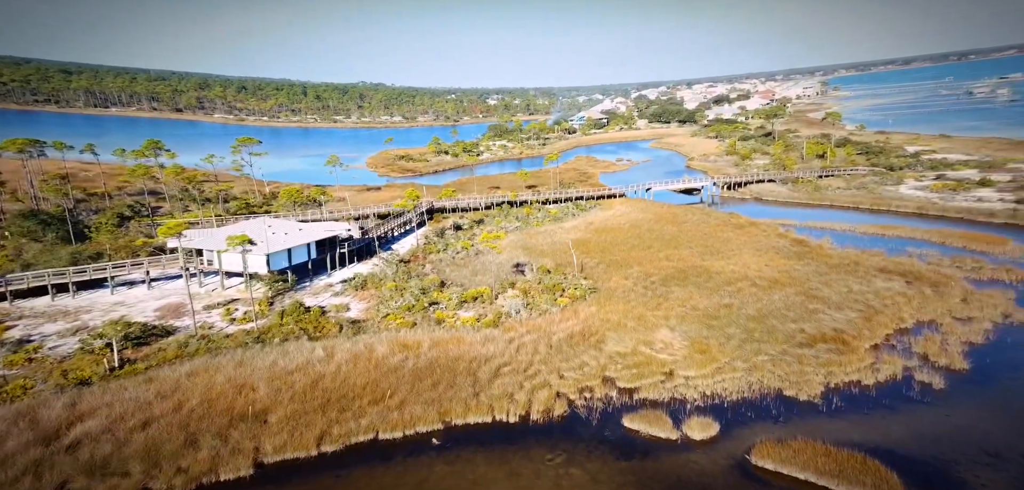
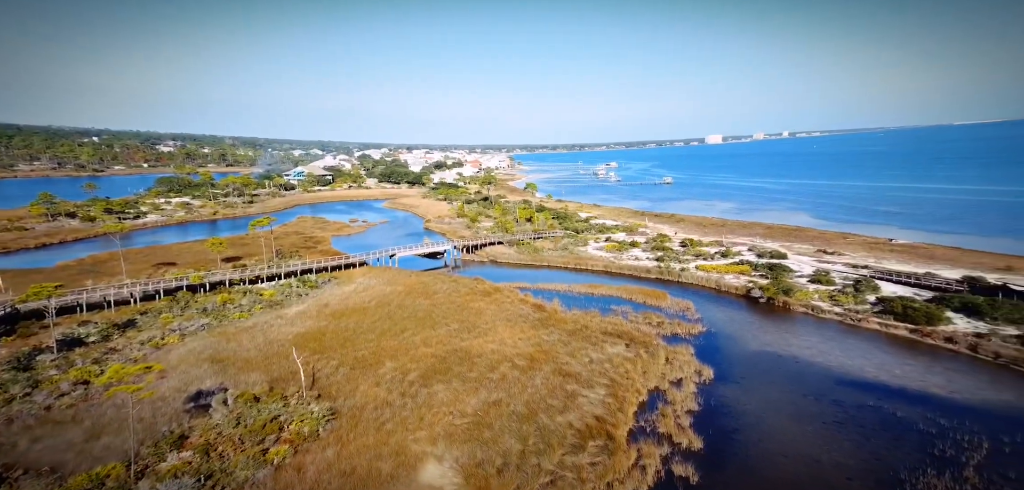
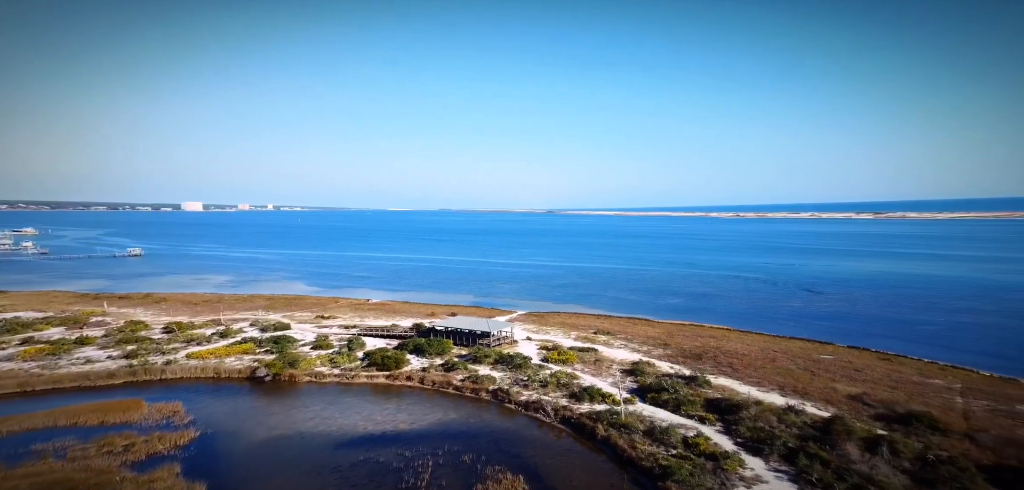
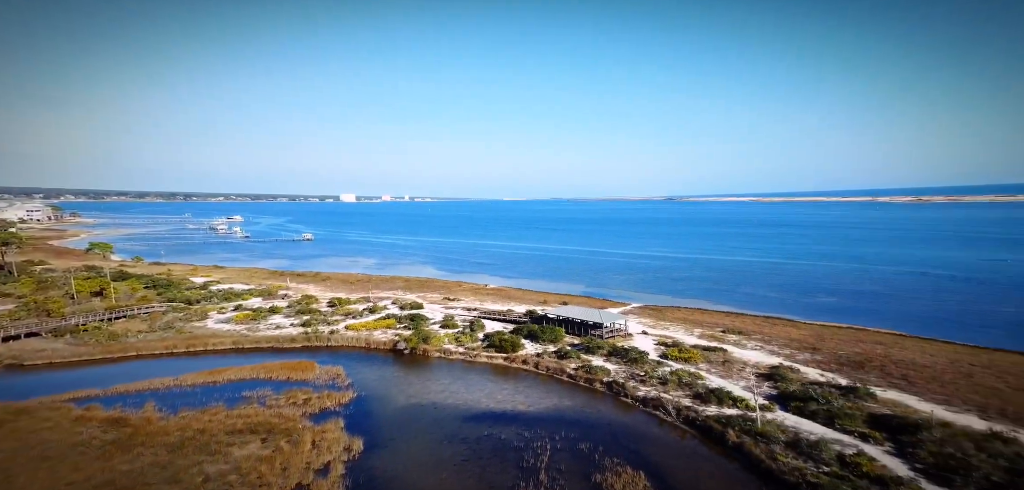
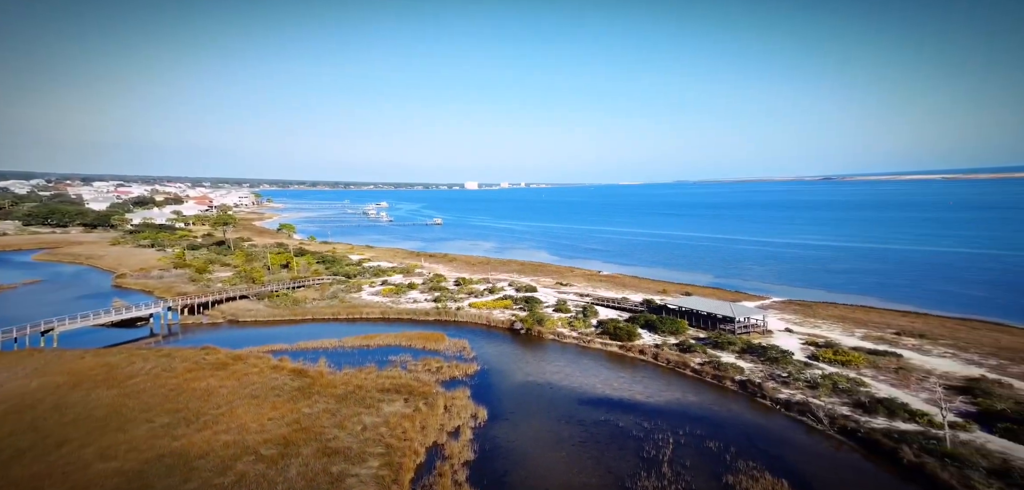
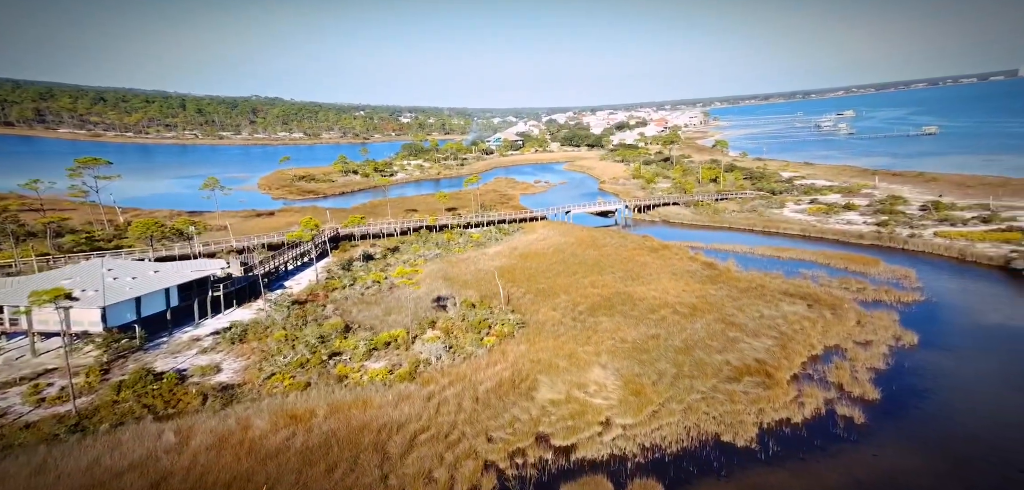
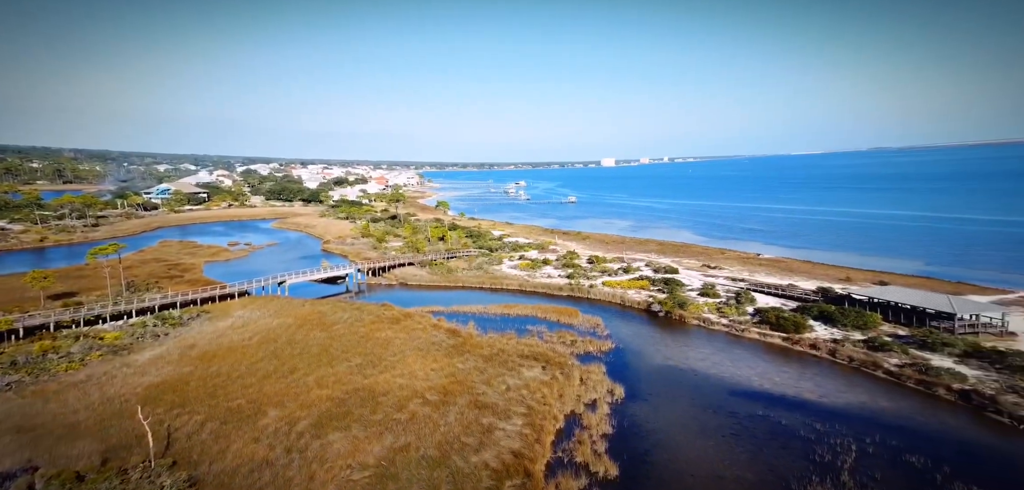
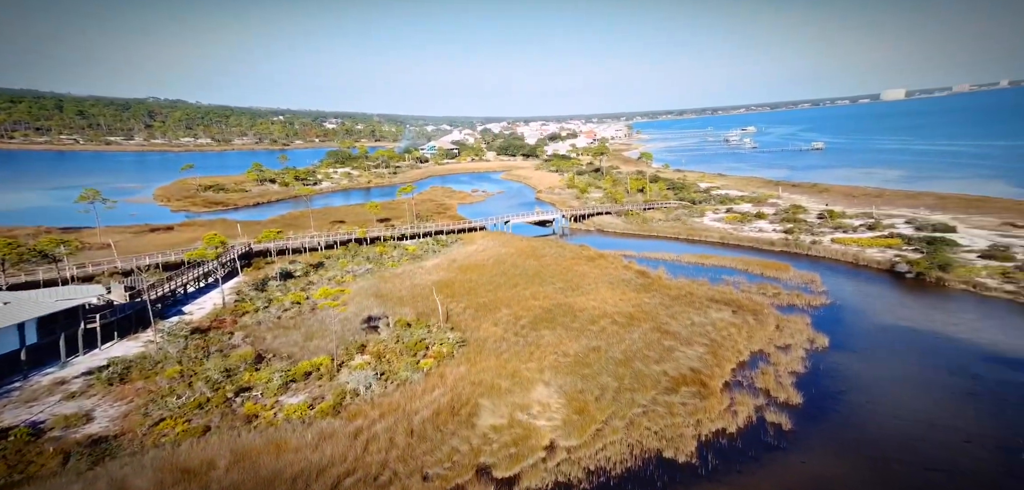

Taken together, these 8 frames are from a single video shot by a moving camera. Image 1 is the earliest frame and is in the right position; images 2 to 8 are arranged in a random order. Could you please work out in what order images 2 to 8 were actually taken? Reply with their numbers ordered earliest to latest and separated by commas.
6, 8, 2, 7, 5, 4, 3
